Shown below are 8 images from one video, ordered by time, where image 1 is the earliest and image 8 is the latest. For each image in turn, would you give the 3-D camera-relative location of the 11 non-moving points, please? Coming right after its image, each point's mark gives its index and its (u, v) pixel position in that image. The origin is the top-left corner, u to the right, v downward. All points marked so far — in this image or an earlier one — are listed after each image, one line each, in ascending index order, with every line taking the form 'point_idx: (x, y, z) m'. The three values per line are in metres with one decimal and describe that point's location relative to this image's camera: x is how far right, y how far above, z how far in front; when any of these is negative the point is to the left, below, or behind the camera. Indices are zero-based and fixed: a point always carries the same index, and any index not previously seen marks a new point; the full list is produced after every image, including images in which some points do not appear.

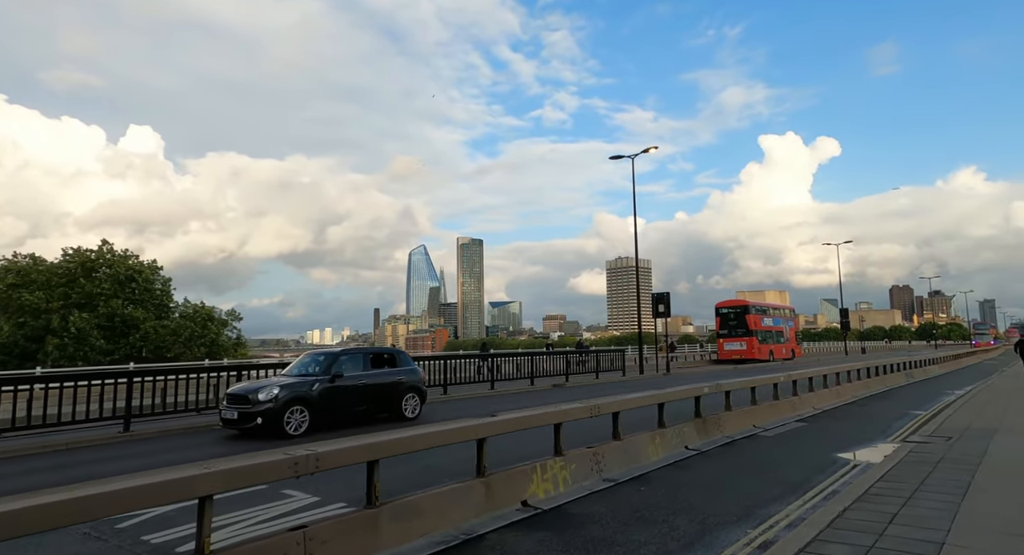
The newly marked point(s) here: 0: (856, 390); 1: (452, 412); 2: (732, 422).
0: (+10.6, -3.5, +17.2) m
1: (-1.6, -3.1, +13.0) m
2: (+4.0, -2.7, +10.4) m
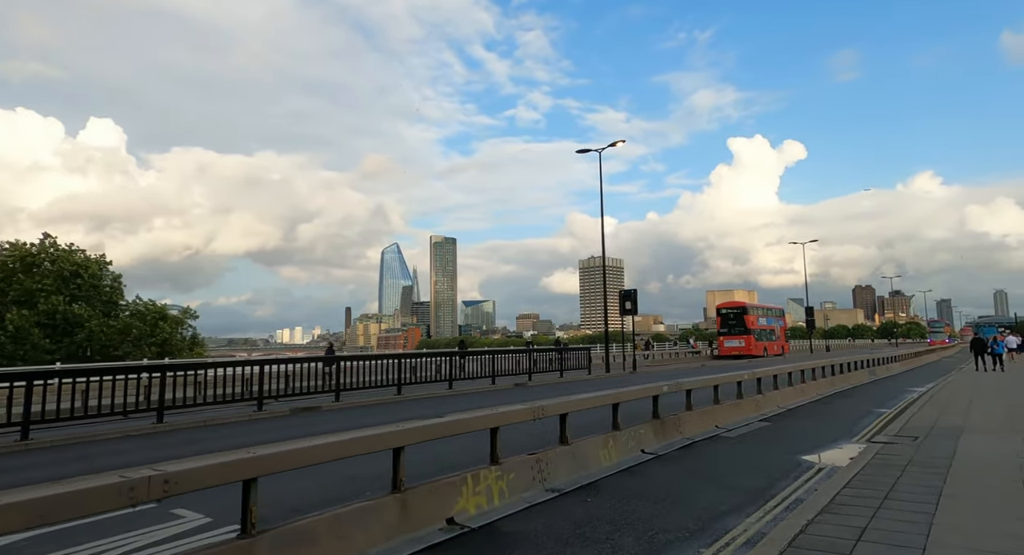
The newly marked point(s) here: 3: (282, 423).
0: (+9.3, -3.4, +16.9) m
1: (-2.7, -3.0, +12.1) m
2: (+3.1, -2.5, +9.8) m
3: (-5.1, -3.2, +12.0) m
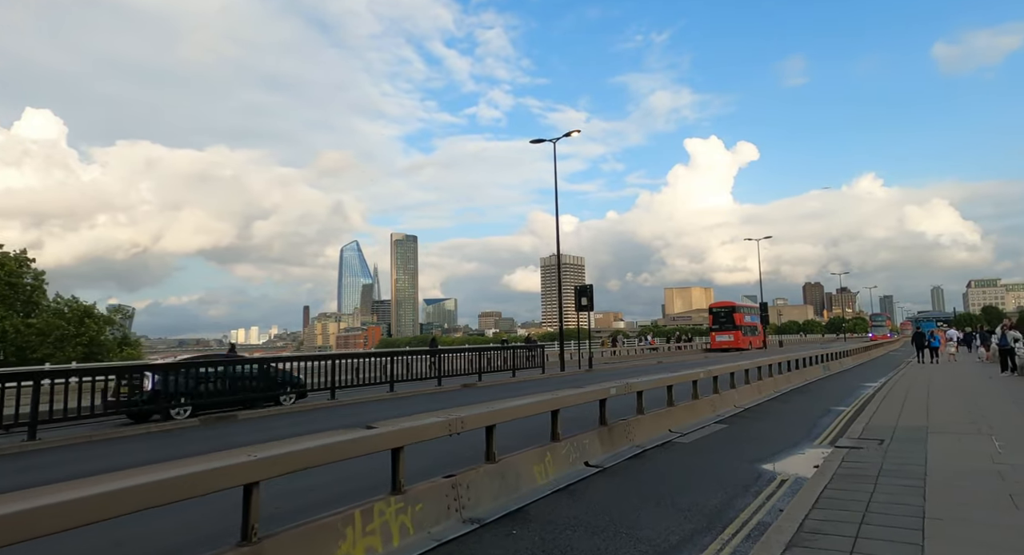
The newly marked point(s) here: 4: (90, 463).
0: (+7.8, -3.2, +16.4) m
1: (-3.9, -2.8, +10.8) m
2: (+2.1, -2.4, +8.9) m
3: (-6.3, -3.0, +10.5) m
4: (-6.5, -2.9, +8.8) m
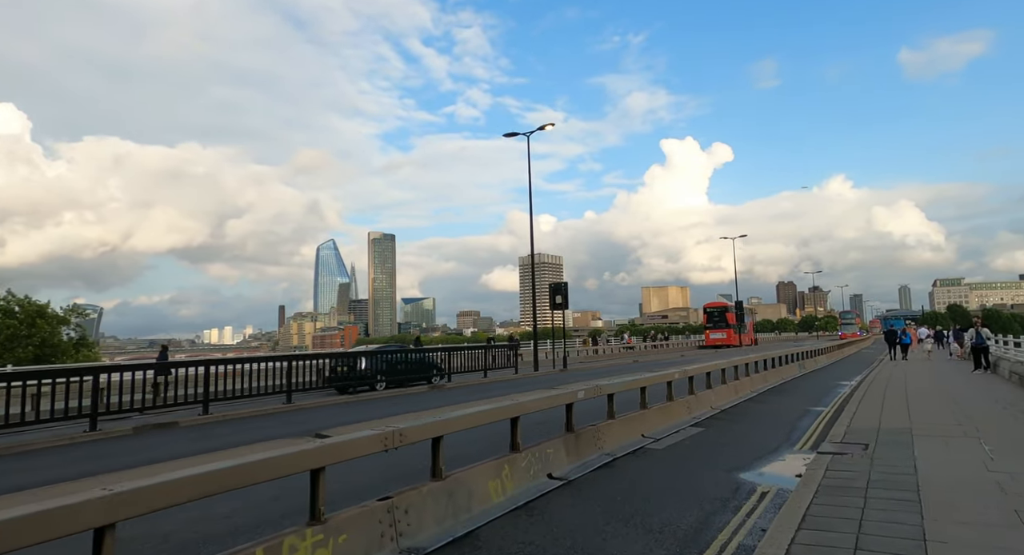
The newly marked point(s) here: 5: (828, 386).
0: (+6.9, -3.1, +16.0) m
1: (-4.5, -2.7, +9.9) m
2: (+1.5, -2.3, +8.2) m
3: (-6.9, -2.9, +9.6) m
4: (-7.1, -2.8, +7.8) m
5: (+9.7, -3.4, +17.3) m
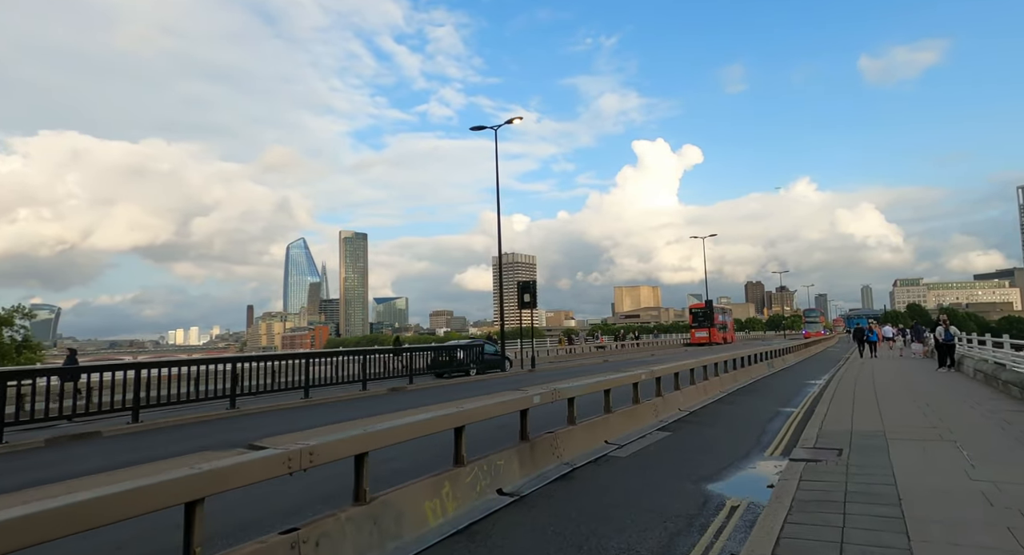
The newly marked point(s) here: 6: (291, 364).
0: (+5.8, -3.0, +15.6) m
1: (-5.3, -2.6, +9.0) m
2: (+0.8, -2.2, +7.6) m
3: (-7.6, -2.8, +8.5) m
4: (-7.7, -2.7, +6.8) m
5: (+8.6, -3.3, +17.1) m
6: (-6.4, -2.5, +16.1) m
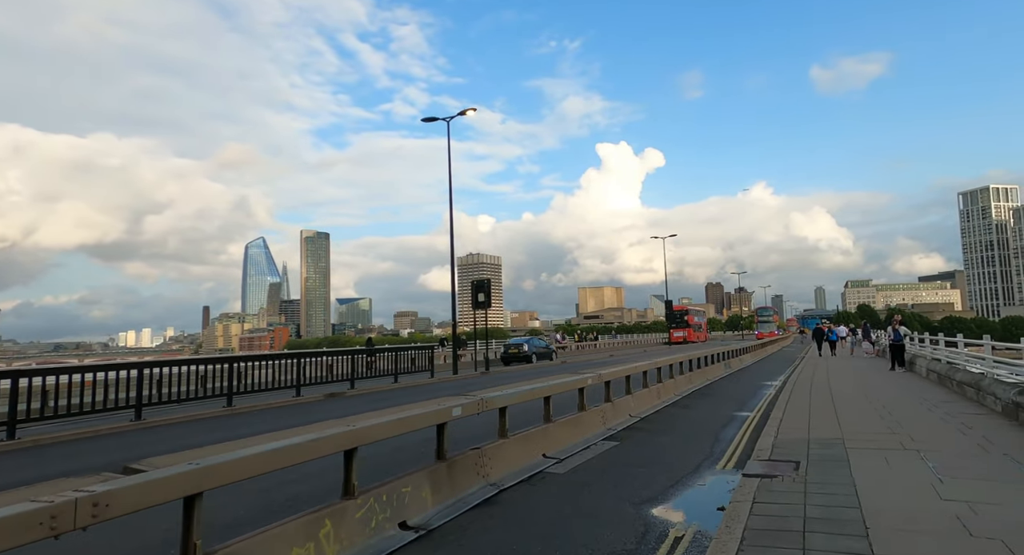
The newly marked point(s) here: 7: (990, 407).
0: (+4.4, -2.9, +15.0) m
1: (-6.3, -2.6, +7.6) m
2: (-0.1, -2.1, +6.7) m
3: (-8.6, -2.7, +7.1) m
4: (-8.6, -2.6, +5.3) m
5: (+7.1, -3.2, +16.6) m
6: (-7.9, -2.4, +14.7) m
7: (+8.6, -2.3, +10.1) m
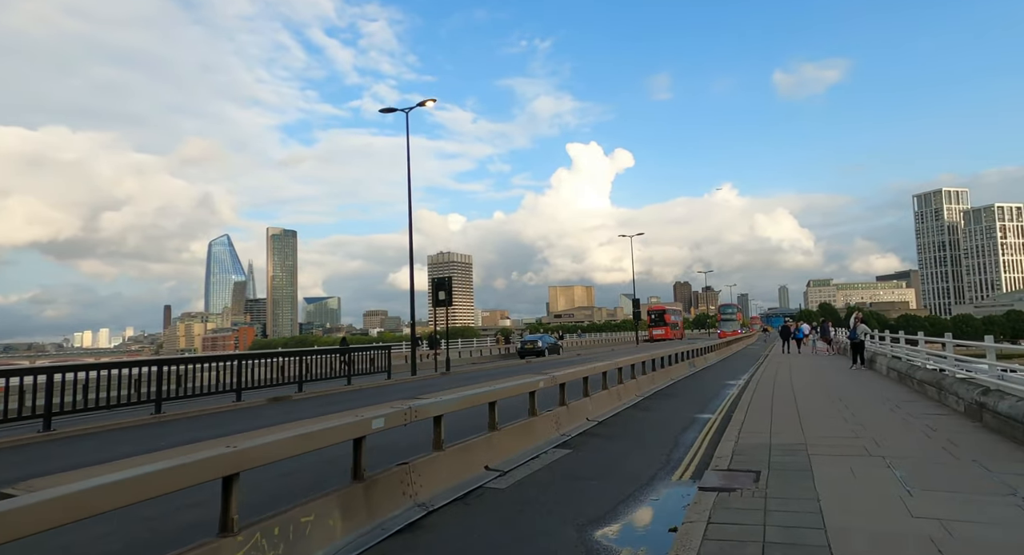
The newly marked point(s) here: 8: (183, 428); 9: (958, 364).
0: (+3.3, -2.9, +14.5) m
1: (-7.0, -2.5, +6.6) m
2: (-0.8, -2.1, +5.9) m
3: (-9.3, -2.7, +5.9) m
4: (-9.2, -2.5, +4.2) m
5: (+5.9, -3.2, +16.3) m
6: (-9.0, -2.3, +13.6) m
7: (+7.7, -2.3, +9.9) m
8: (-6.4, -2.9, +11.0) m
9: (+9.1, -1.8, +11.4) m
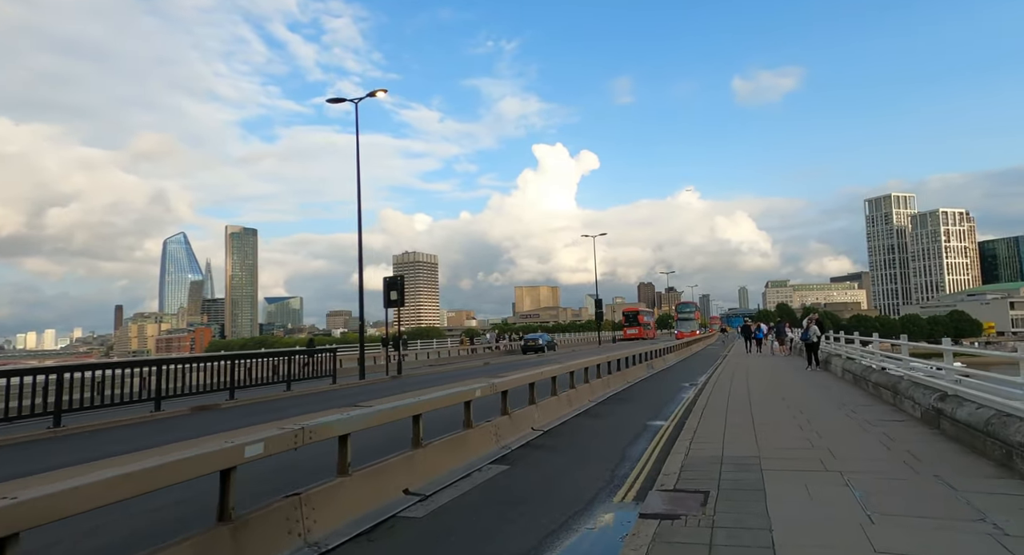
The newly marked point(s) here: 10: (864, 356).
0: (+2.0, -2.8, +13.8) m
1: (-7.8, -2.4, +5.3) m
2: (-1.6, -2.0, +5.1) m
3: (-10.1, -2.6, +4.5) m
4: (-9.8, -2.5, +2.8) m
5: (+4.4, -3.2, +15.8) m
6: (-10.2, -2.3, +12.2) m
7: (+6.7, -2.3, +9.5) m
8: (-7.5, -2.9, +9.7) m
9: (+8.0, -1.8, +11.1) m
10: (+9.5, -2.1, +15.2) m
